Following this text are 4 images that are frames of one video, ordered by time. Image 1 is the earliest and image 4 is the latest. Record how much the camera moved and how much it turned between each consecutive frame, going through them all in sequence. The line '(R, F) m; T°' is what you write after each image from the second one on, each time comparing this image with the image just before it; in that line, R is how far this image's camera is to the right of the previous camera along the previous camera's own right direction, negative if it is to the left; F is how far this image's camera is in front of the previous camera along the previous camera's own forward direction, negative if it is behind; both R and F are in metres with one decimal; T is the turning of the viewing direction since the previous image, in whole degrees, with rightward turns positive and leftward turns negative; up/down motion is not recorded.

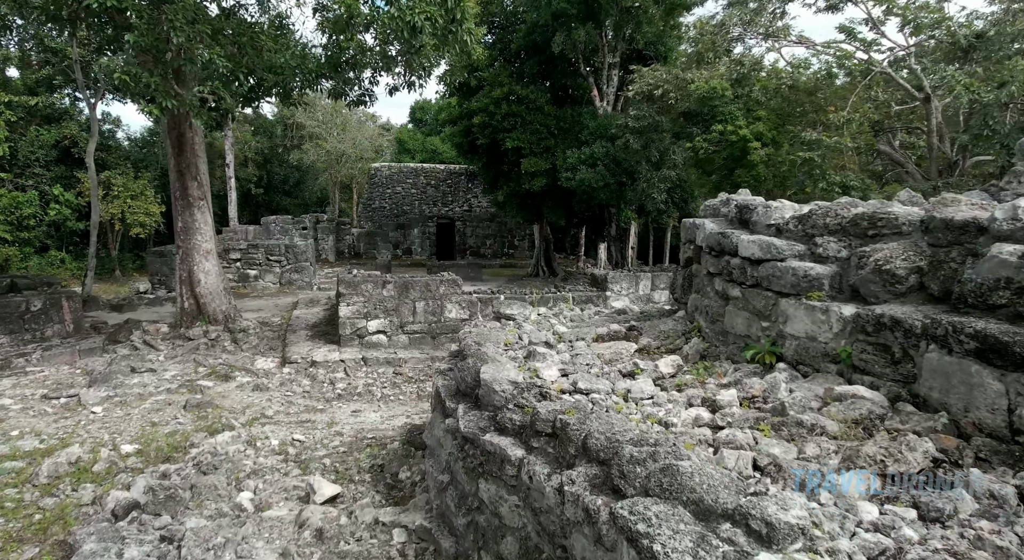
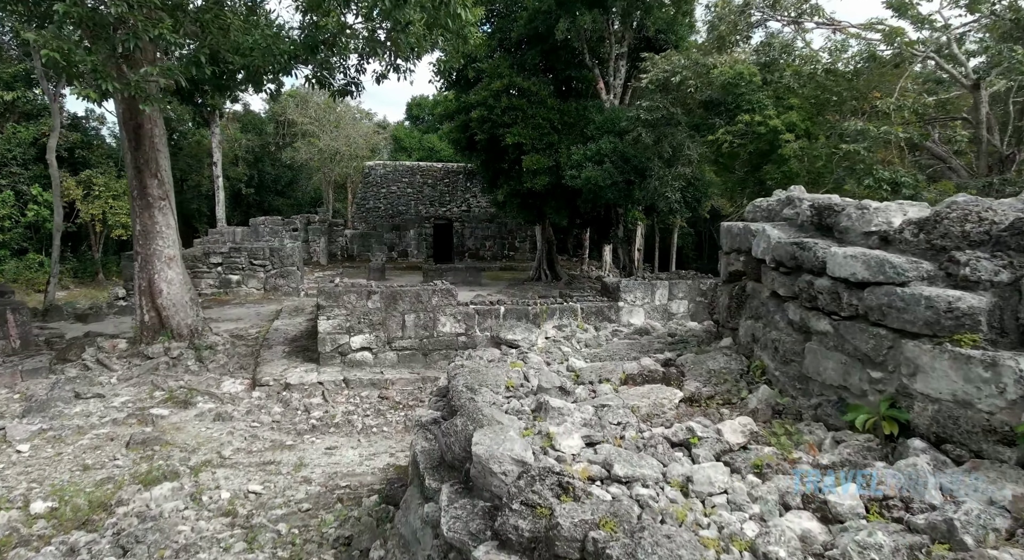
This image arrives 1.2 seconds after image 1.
(0.0, +0.9) m; 0°
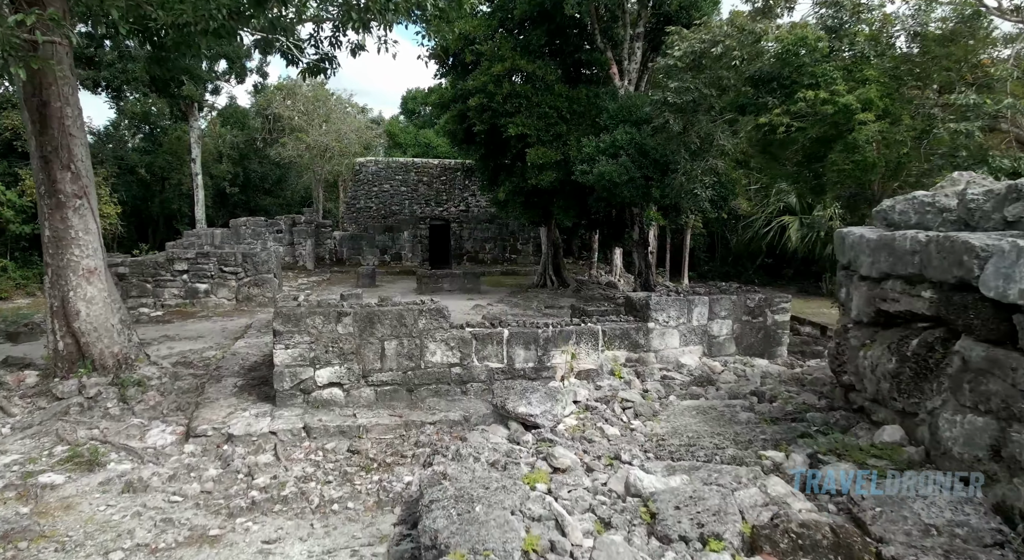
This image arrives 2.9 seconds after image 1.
(0.0, +1.4) m; 0°
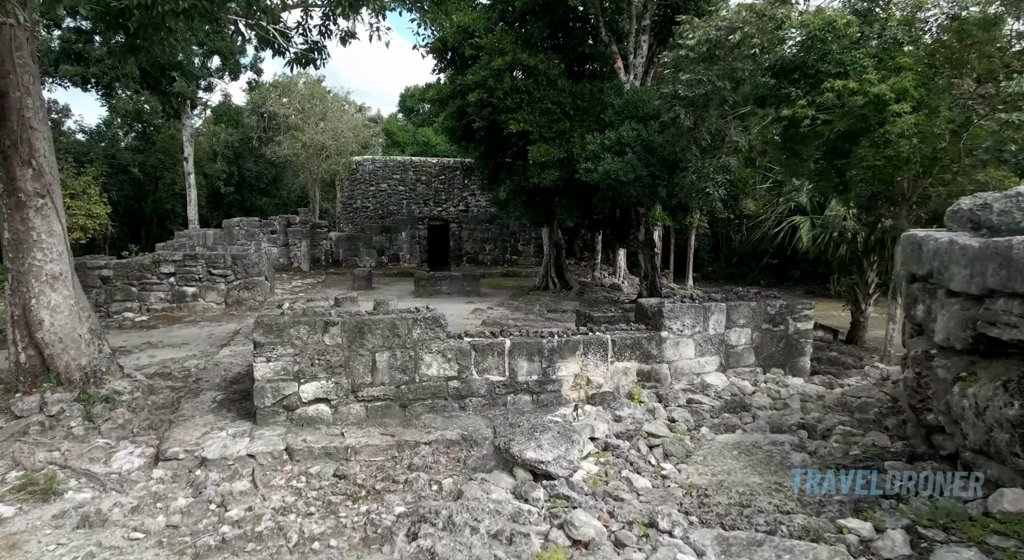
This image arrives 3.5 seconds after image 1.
(0.0, +0.5) m; 0°
